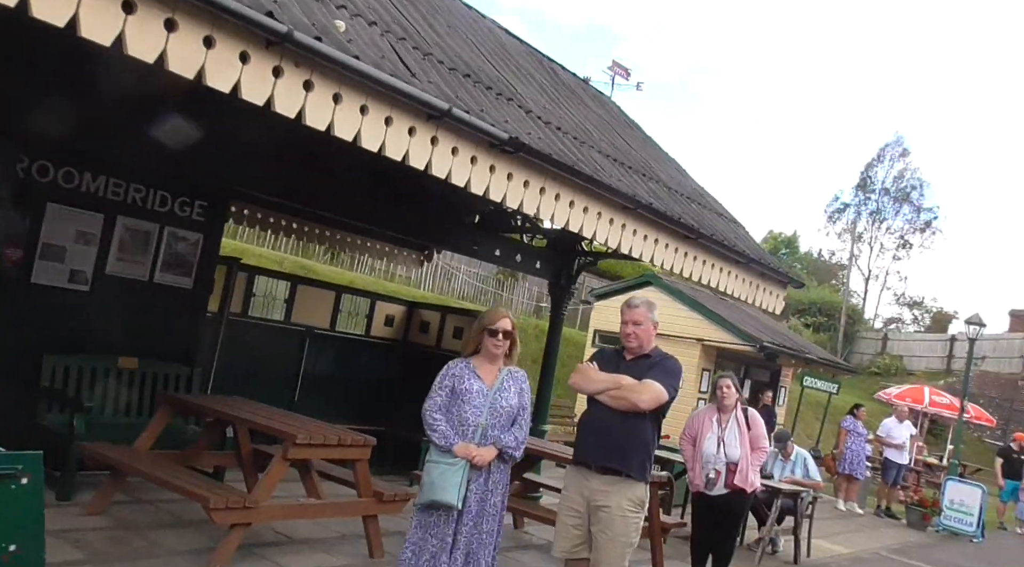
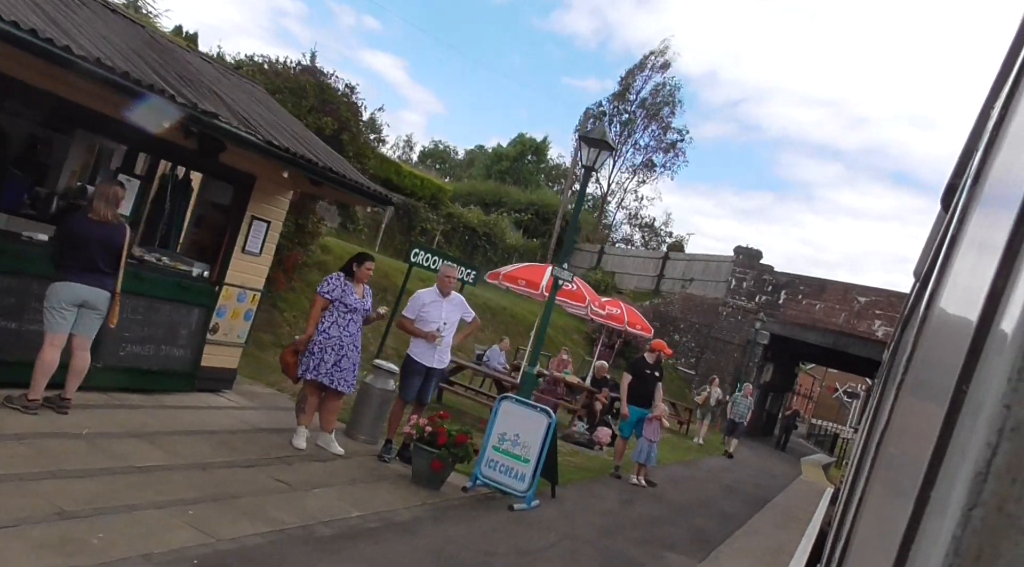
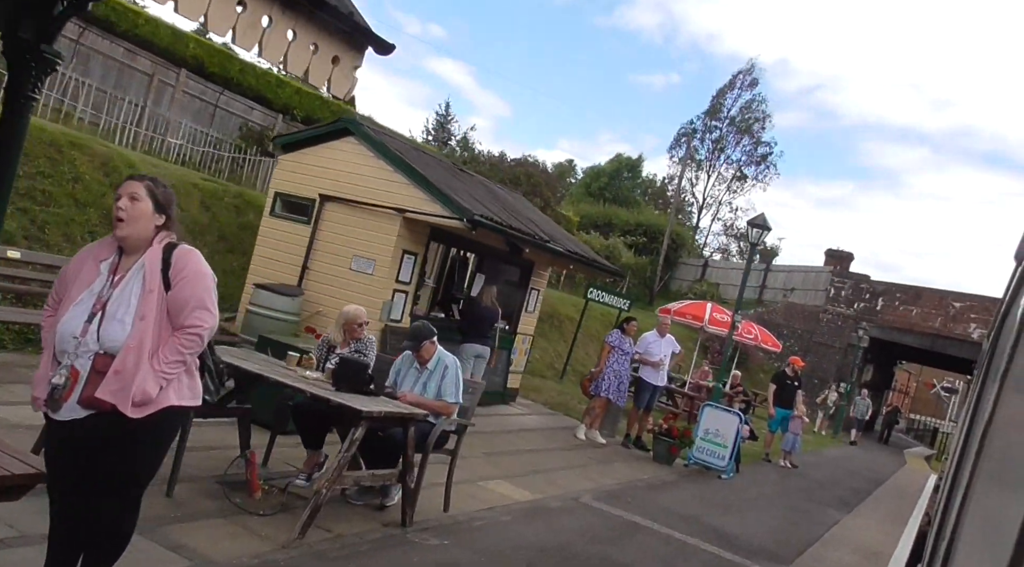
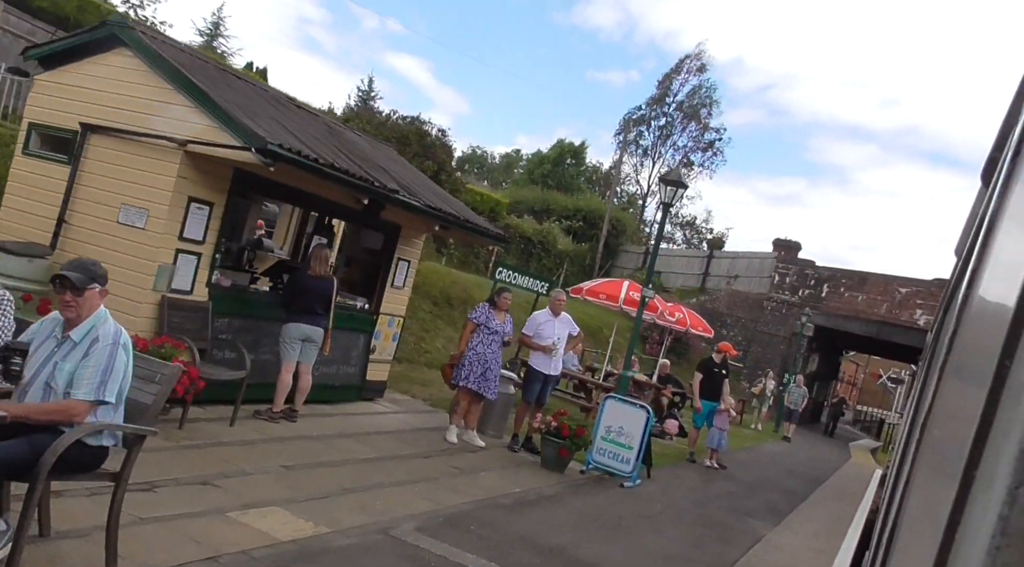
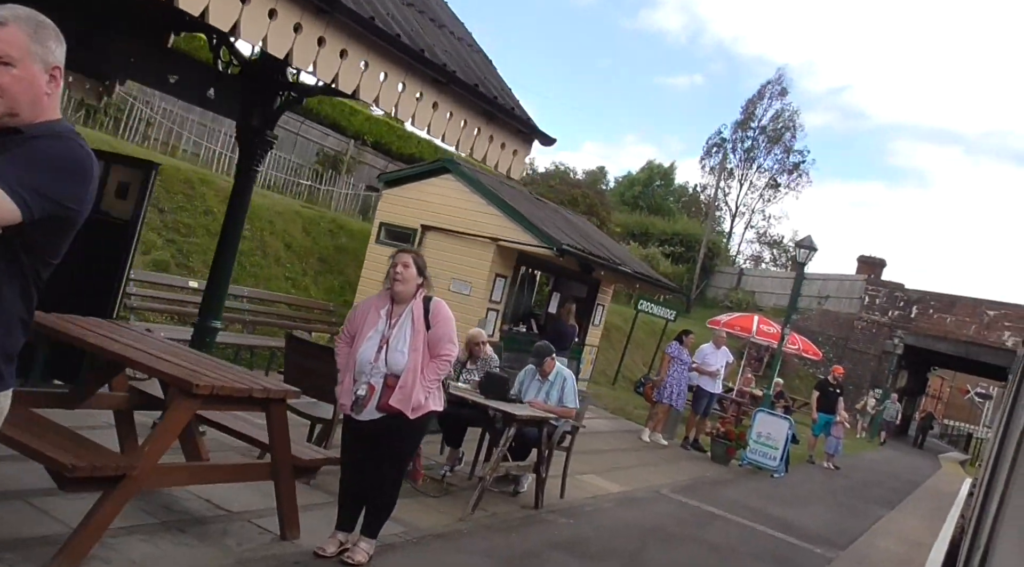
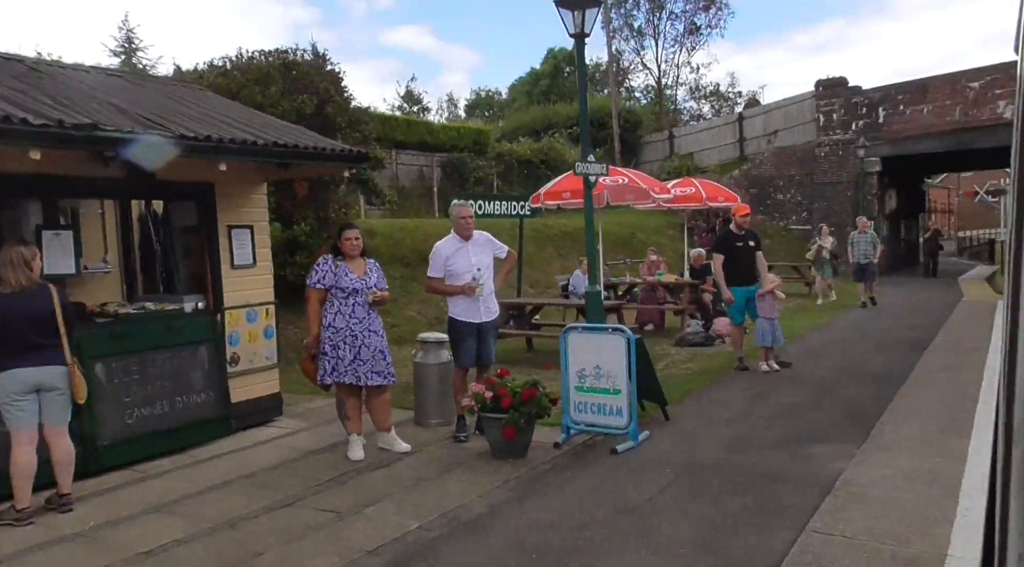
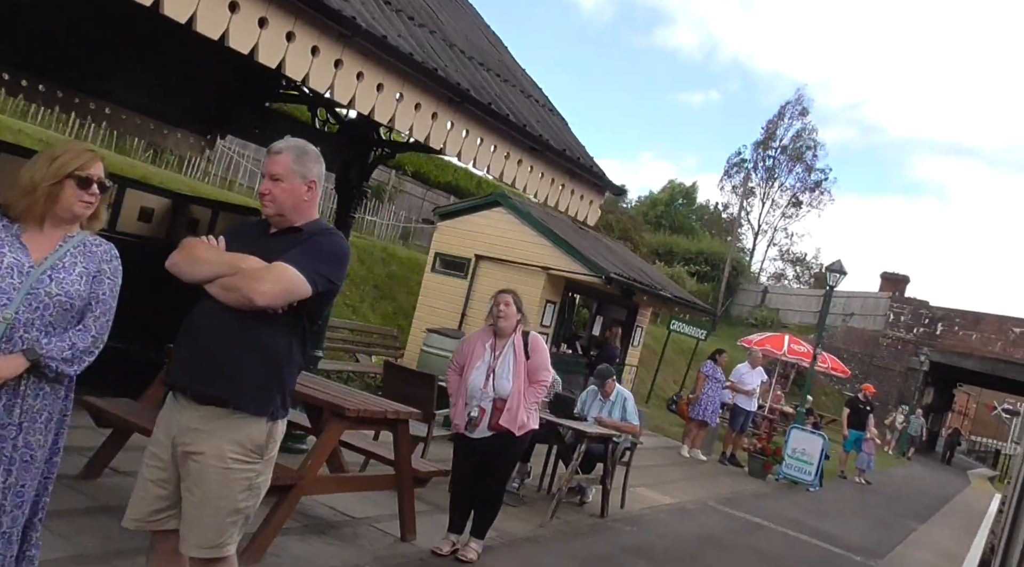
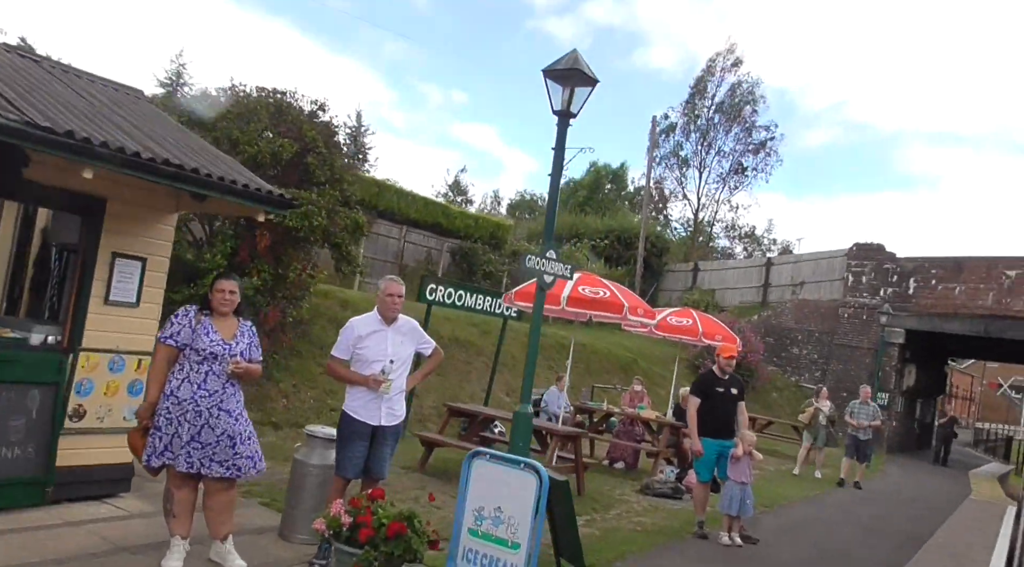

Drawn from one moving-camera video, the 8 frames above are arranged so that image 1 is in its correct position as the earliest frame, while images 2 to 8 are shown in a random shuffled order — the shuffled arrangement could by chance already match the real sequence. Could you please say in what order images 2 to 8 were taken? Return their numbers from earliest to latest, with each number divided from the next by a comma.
7, 5, 3, 4, 2, 6, 8
